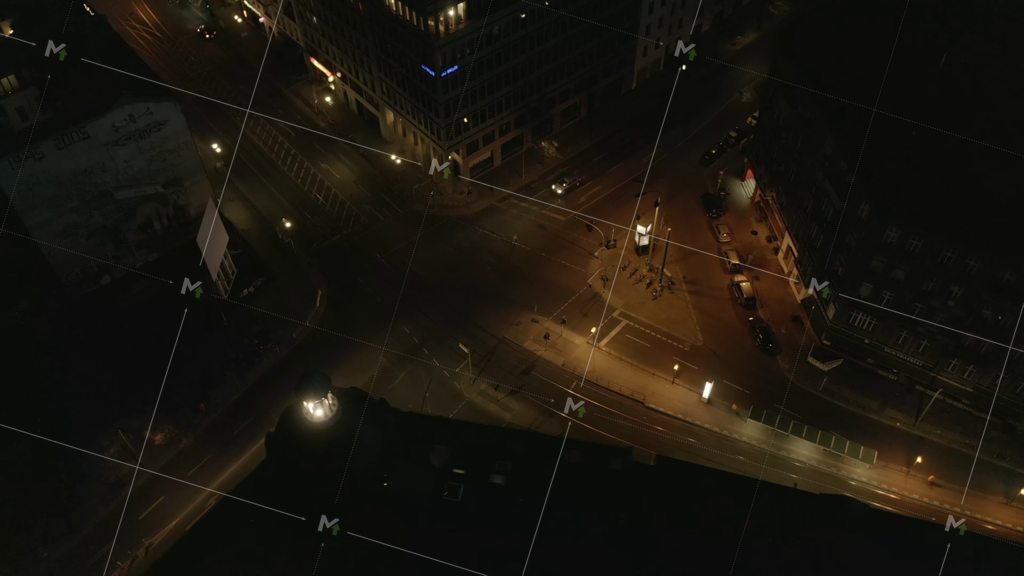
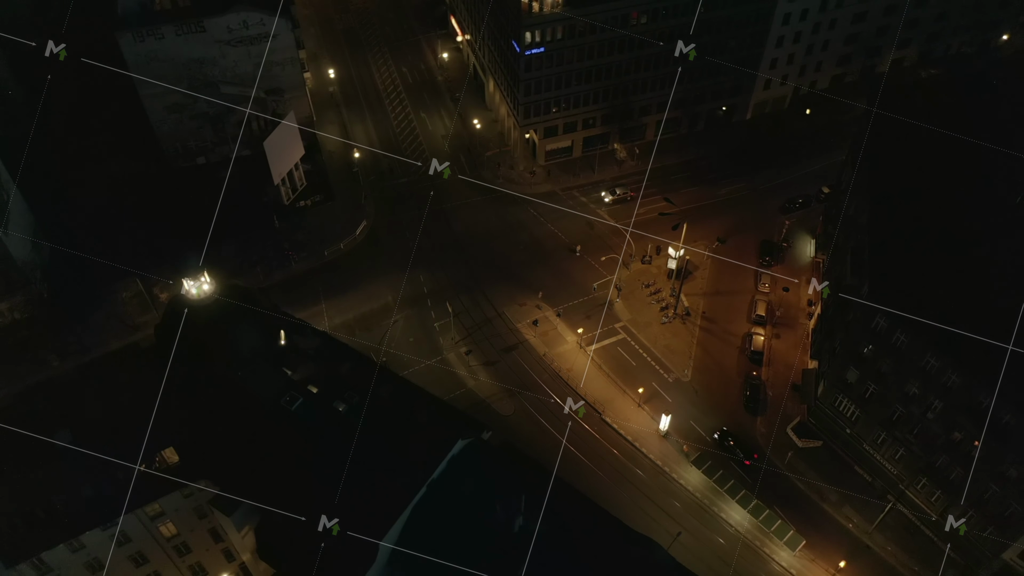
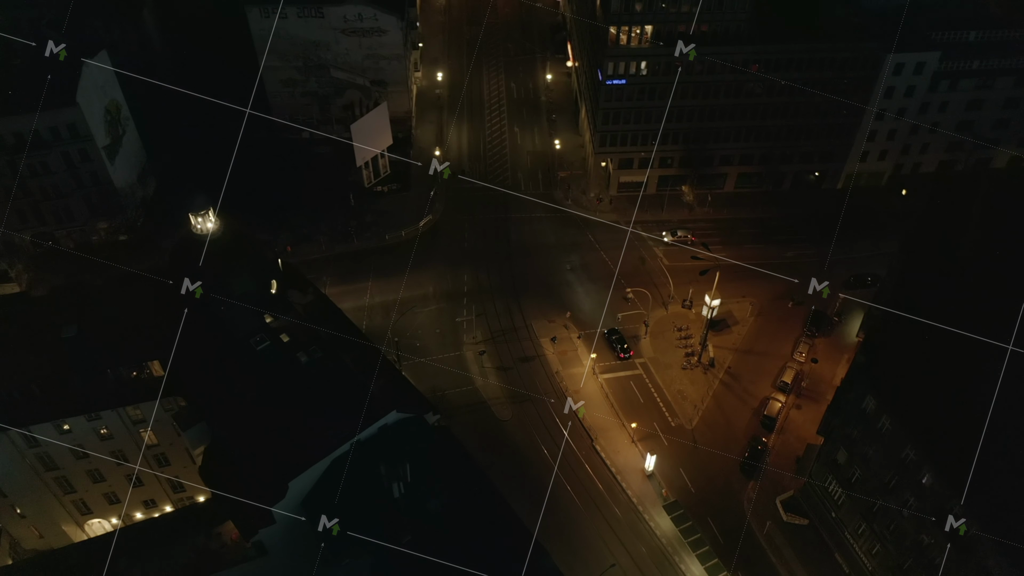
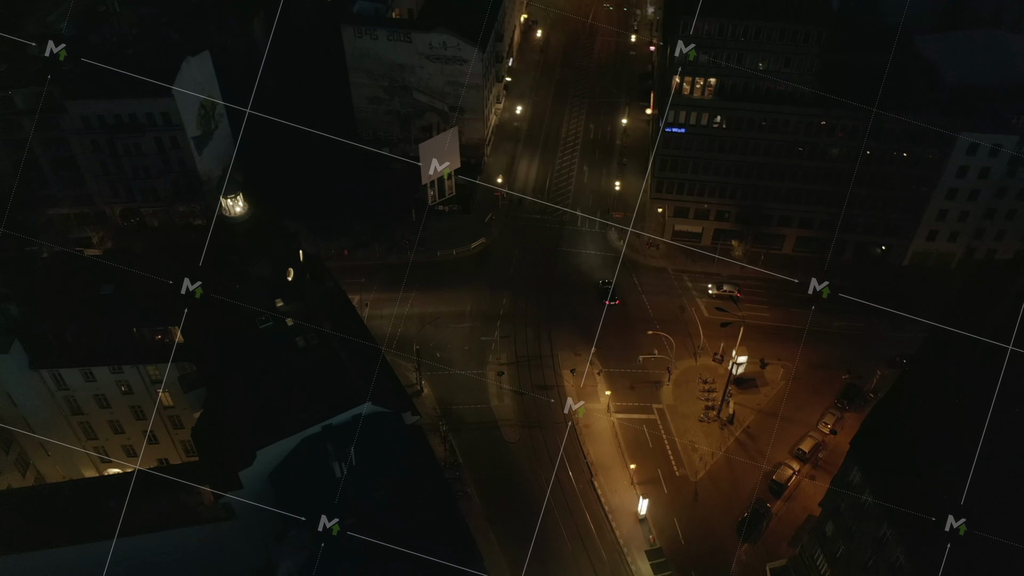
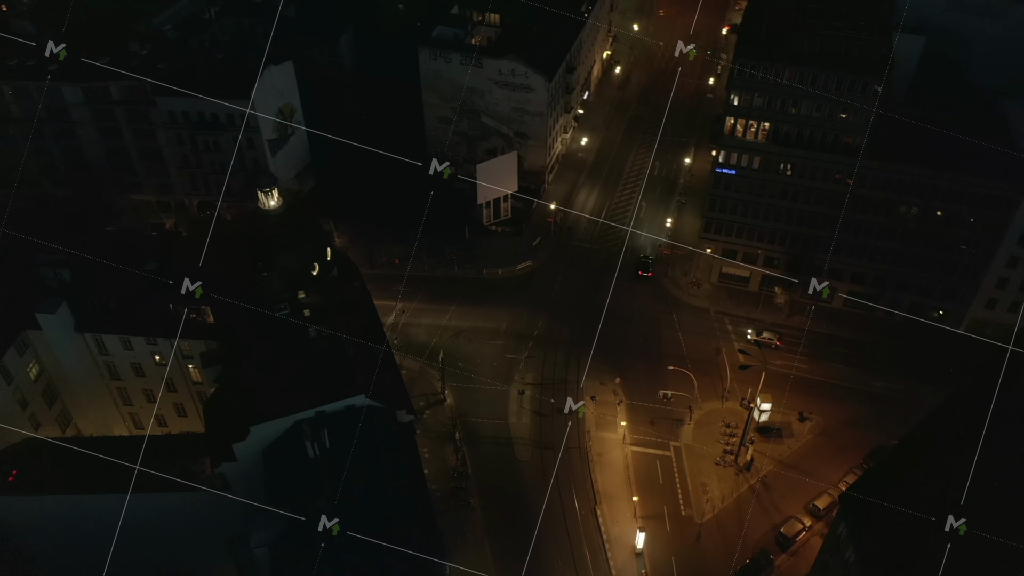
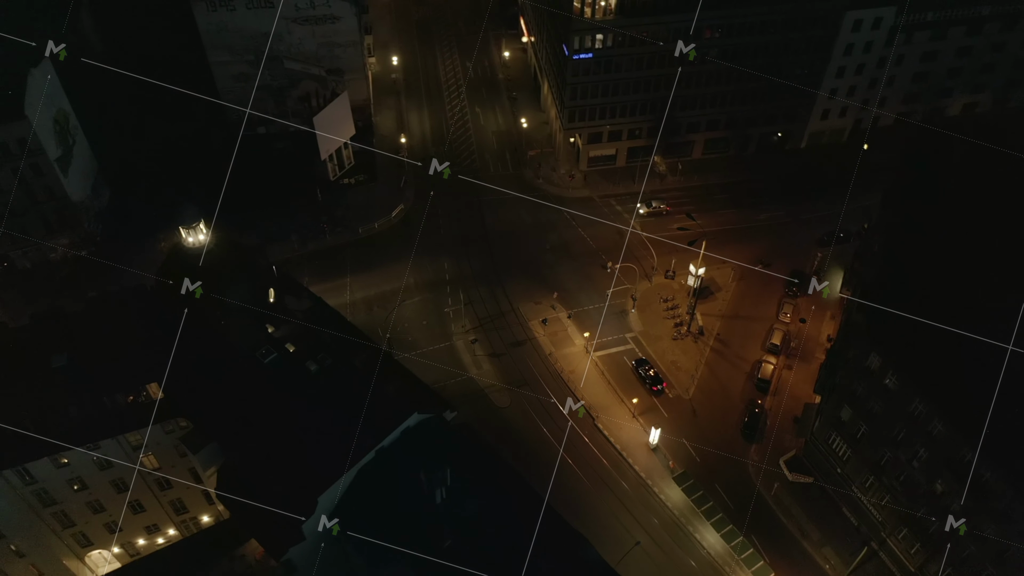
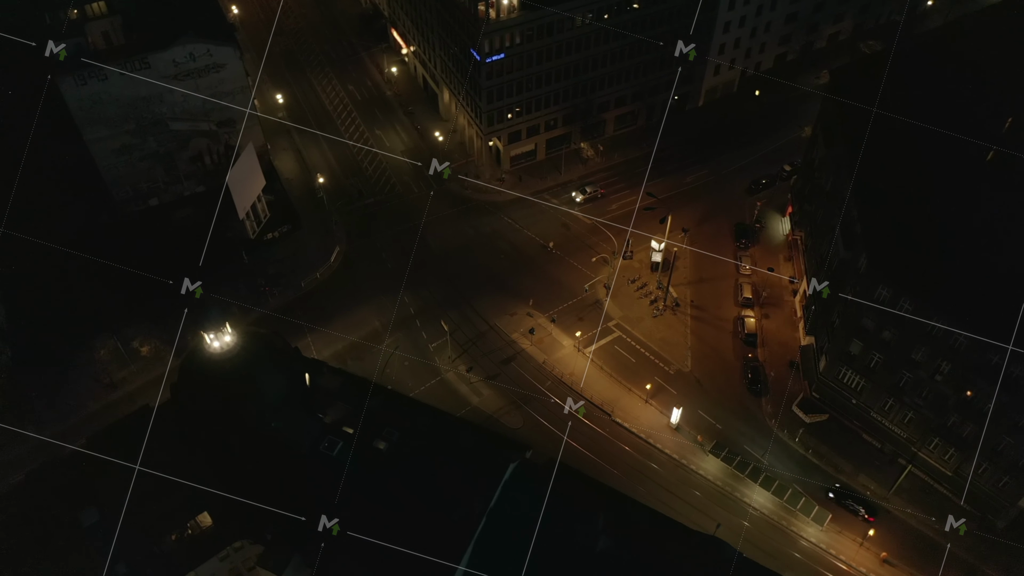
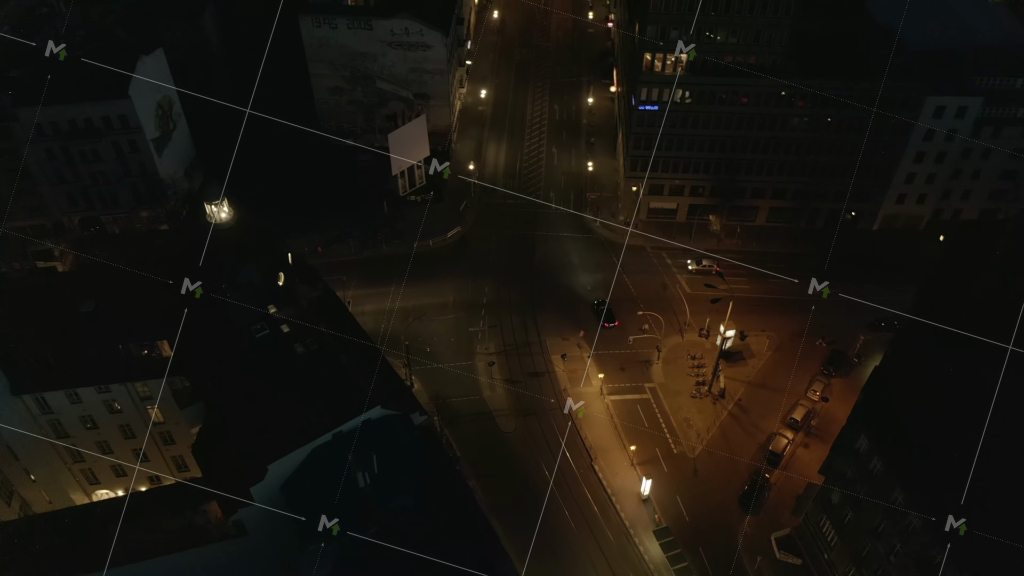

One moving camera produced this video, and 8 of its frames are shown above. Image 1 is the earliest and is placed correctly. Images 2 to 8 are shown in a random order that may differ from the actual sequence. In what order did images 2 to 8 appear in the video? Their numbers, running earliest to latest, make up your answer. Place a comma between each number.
7, 2, 6, 3, 8, 4, 5
